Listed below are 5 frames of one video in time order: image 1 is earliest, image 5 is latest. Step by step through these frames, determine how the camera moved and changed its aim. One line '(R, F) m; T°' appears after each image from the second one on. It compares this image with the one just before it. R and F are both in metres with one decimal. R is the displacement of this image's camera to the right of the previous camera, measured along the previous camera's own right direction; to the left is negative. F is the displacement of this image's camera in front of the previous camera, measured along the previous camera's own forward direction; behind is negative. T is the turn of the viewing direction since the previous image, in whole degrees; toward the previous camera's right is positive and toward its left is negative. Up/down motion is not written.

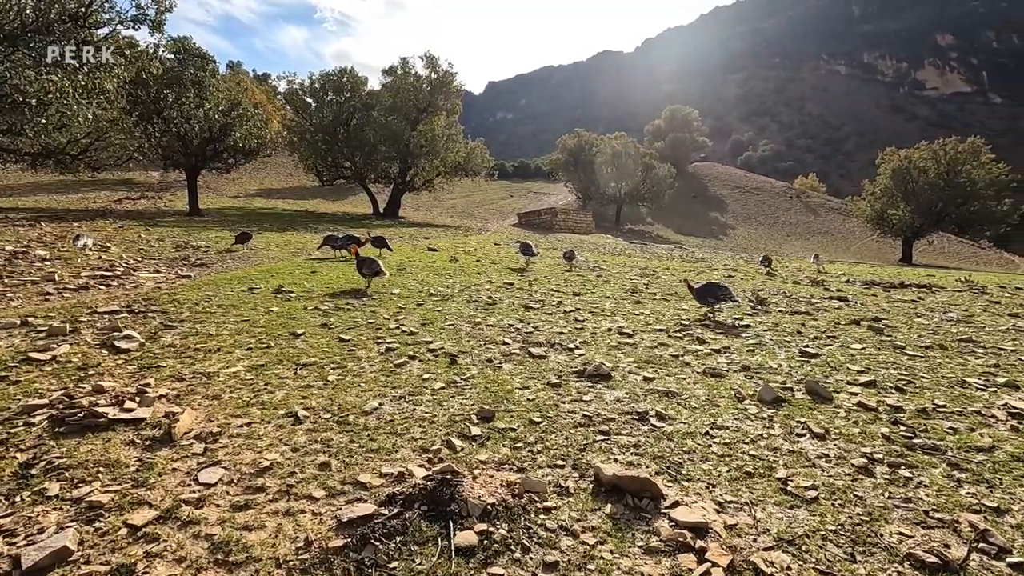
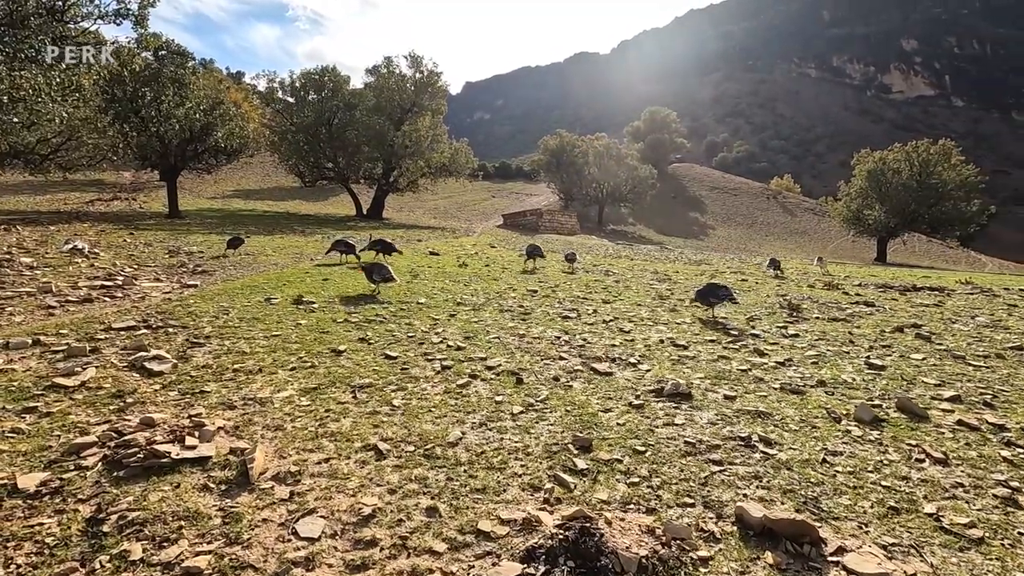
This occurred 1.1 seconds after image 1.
(-1.4, +0.6) m; +2°
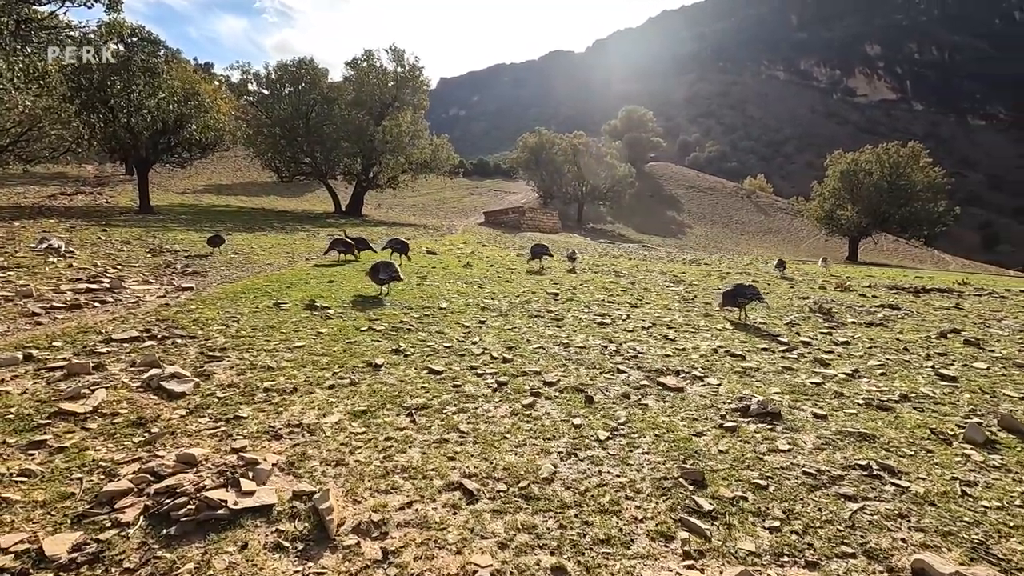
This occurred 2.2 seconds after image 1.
(-1.3, +0.8) m; +3°
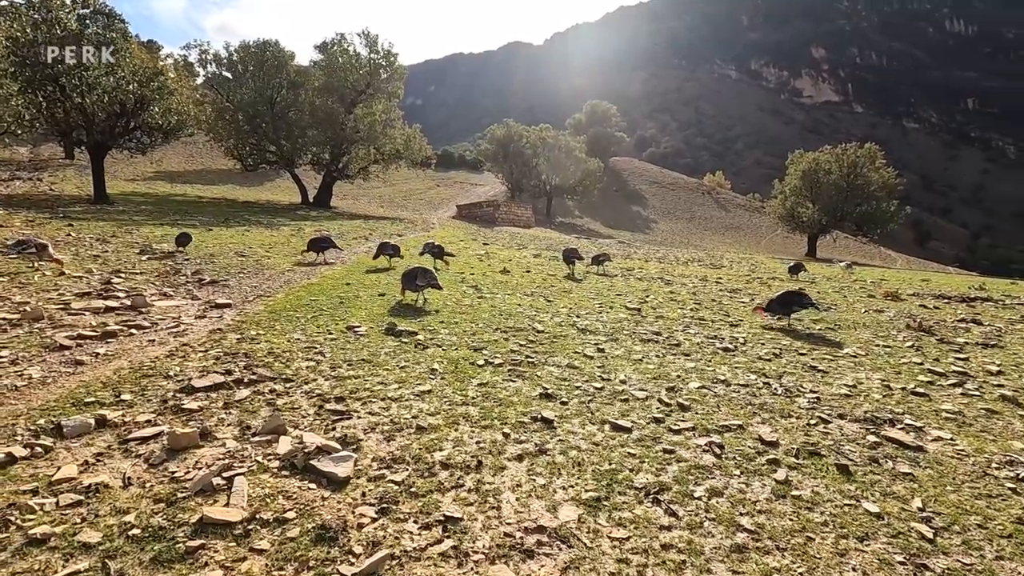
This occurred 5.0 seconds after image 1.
(-3.2, +1.7) m; +5°
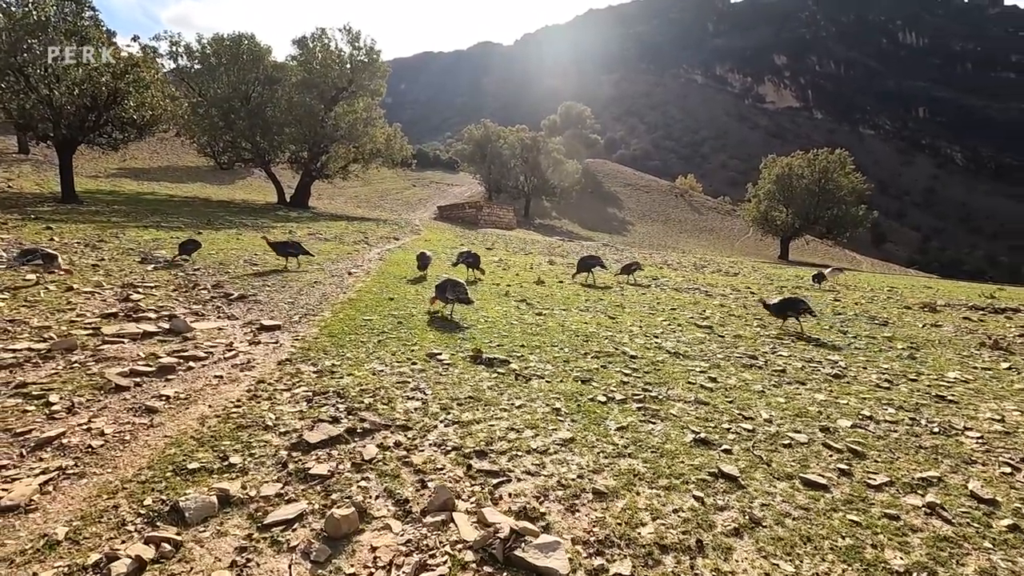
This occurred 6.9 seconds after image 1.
(-2.3, +1.1) m; +3°
